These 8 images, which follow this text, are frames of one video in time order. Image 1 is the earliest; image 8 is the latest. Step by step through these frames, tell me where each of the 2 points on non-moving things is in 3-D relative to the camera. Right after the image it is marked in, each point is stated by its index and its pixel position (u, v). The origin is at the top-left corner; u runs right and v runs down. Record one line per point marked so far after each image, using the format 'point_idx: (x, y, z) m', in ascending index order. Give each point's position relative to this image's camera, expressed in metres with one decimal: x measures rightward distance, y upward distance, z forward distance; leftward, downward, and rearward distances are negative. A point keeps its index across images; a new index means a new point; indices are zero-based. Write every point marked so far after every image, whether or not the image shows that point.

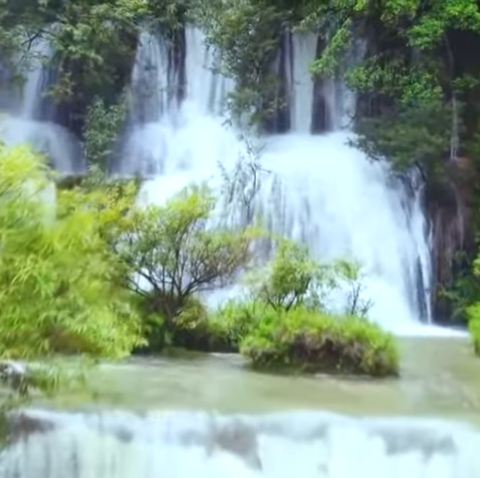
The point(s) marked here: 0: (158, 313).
0: (-0.9, -0.8, +7.8) m
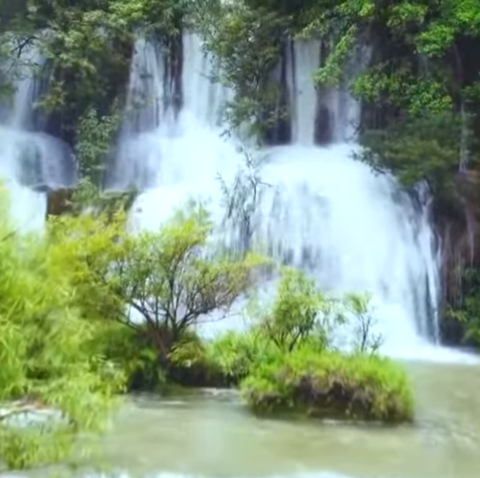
0: (-0.9, -1.1, +7.2) m
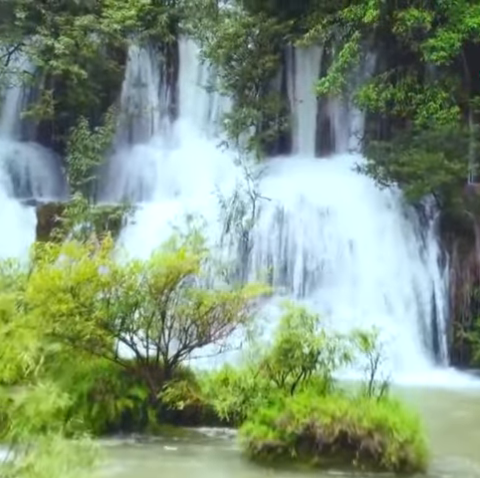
0: (-0.9, -1.3, +6.6) m
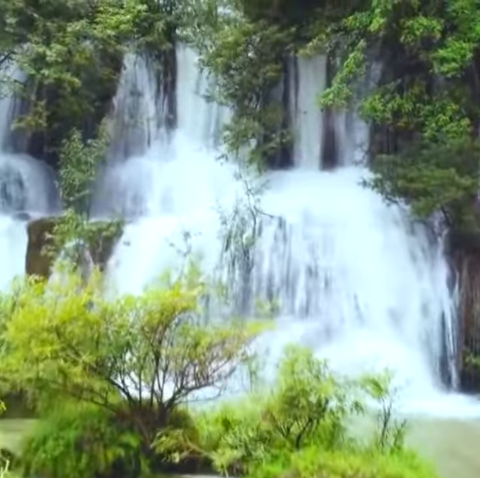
0: (-0.9, -1.6, +6.1) m
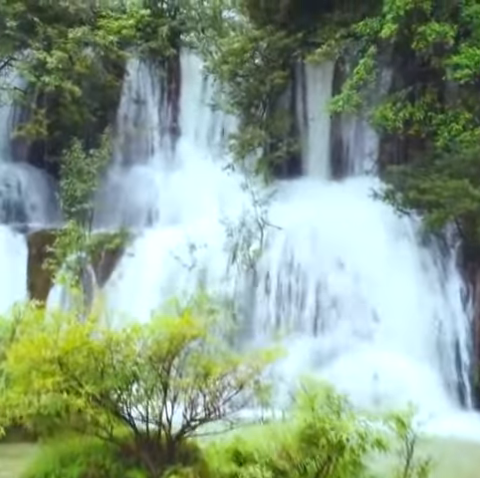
0: (-0.8, -1.8, +5.7) m
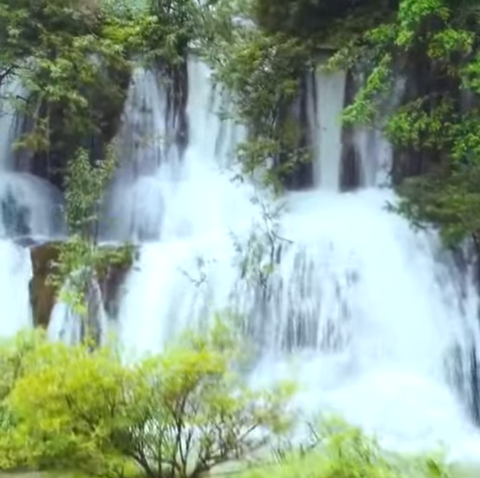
0: (-0.7, -2.0, +5.4) m
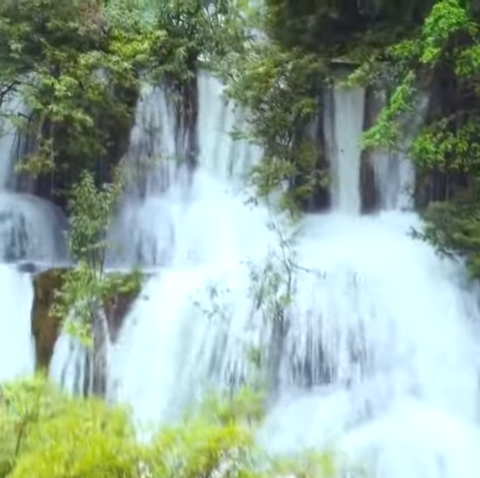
0: (-0.5, -2.4, +4.8) m
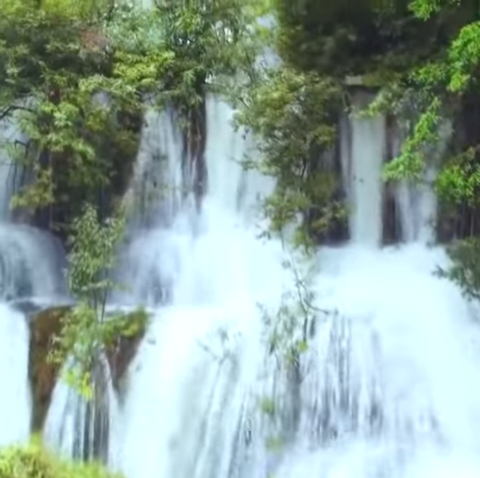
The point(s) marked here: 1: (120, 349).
0: (-0.3, -2.9, +4.1) m
1: (-1.5, -1.4, +9.2) m
